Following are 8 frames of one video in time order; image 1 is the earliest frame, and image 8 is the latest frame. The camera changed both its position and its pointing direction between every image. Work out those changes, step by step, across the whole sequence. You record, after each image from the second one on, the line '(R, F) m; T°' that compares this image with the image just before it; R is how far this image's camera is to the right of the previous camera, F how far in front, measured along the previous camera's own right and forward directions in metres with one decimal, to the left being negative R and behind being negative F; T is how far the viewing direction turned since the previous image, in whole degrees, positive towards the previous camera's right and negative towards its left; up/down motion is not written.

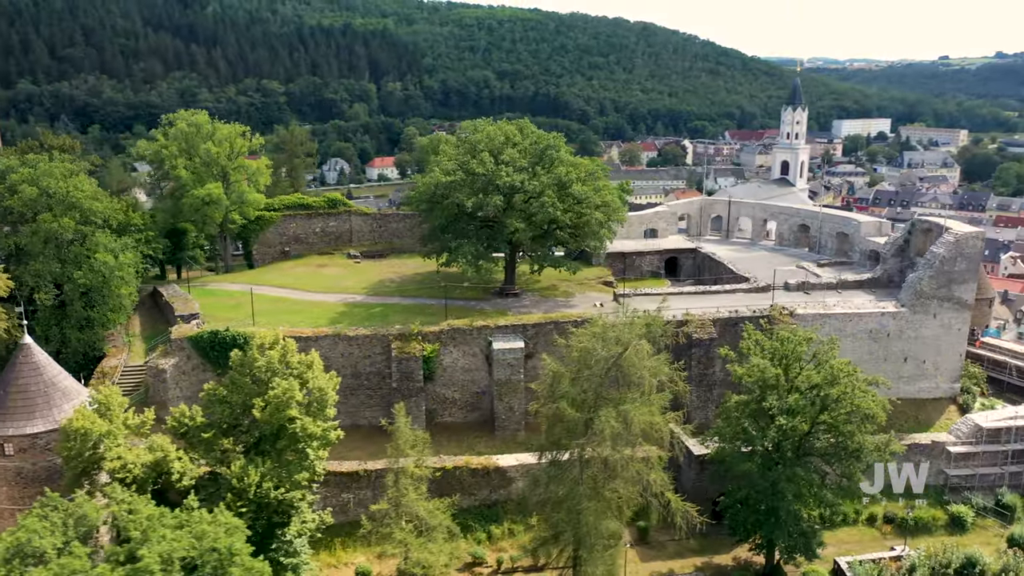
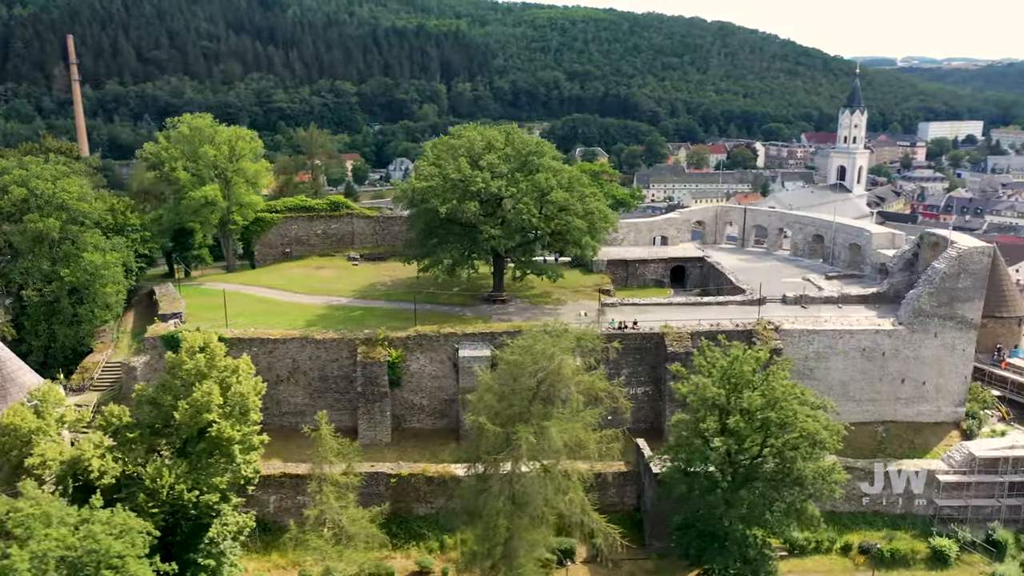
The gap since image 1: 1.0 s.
(+2.9, +0.4) m; -5°
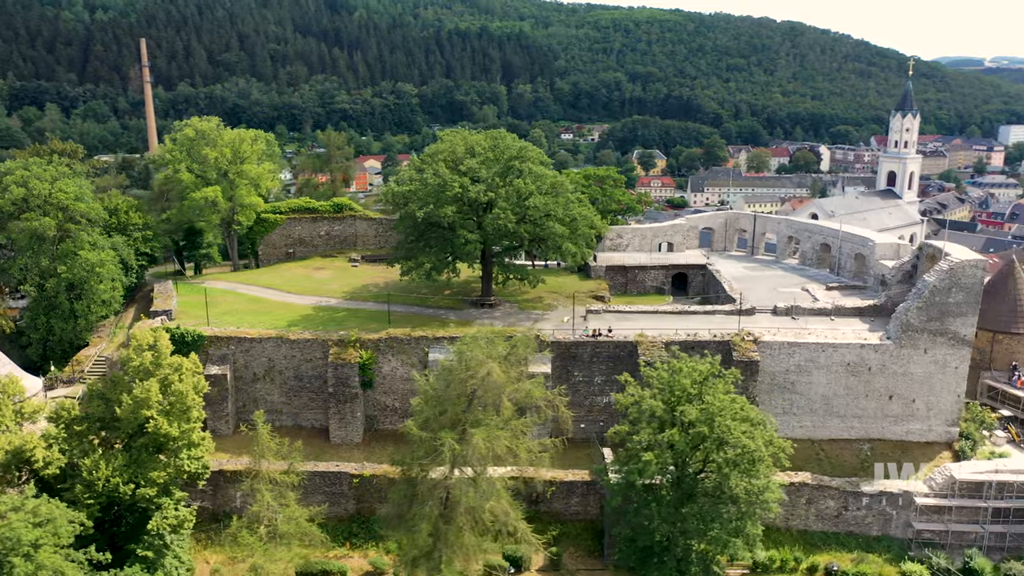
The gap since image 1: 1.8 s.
(+2.6, +0.1) m; -5°
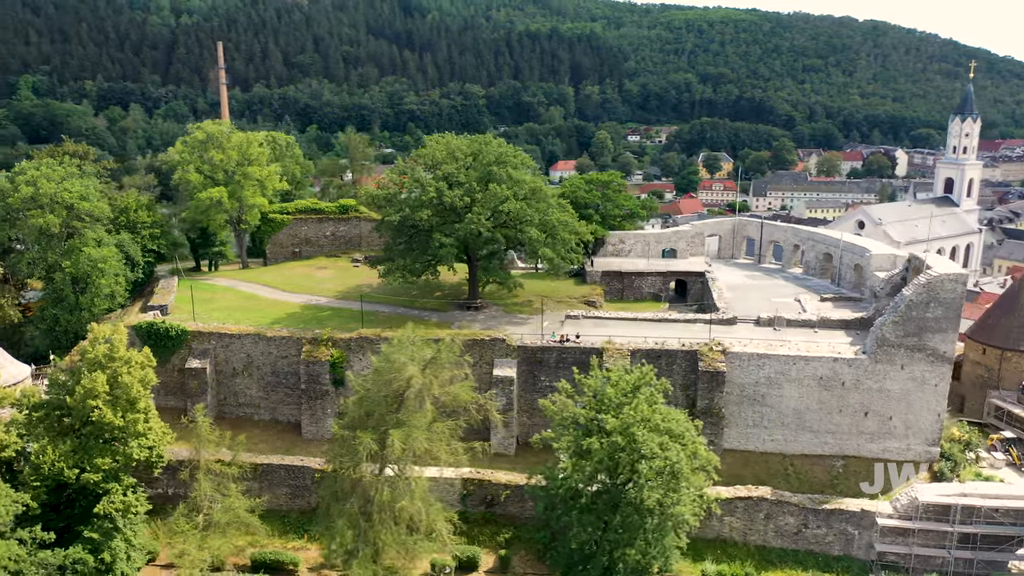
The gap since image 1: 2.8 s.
(+3.0, -0.1) m; -5°
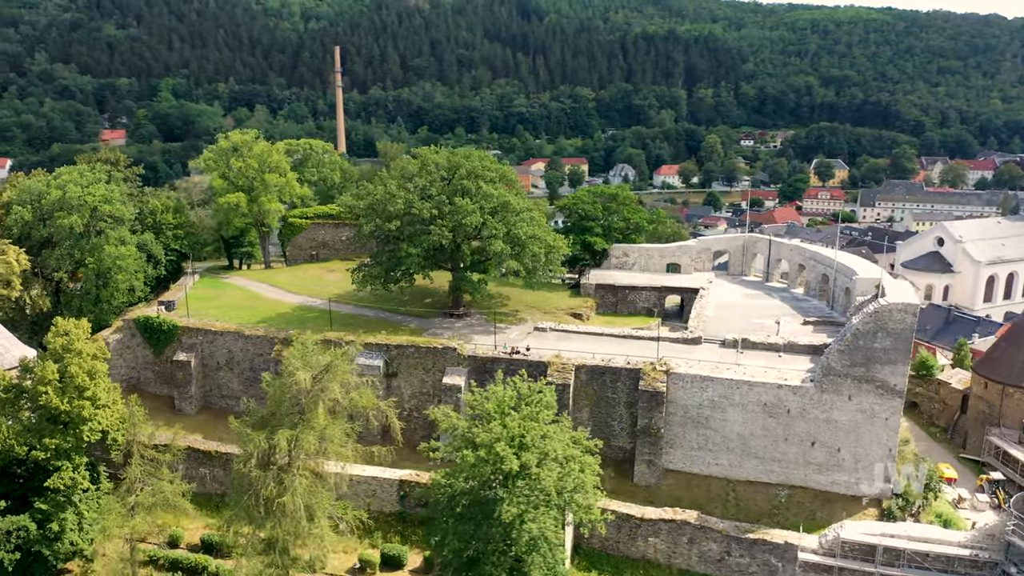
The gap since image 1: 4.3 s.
(+4.8, -0.3) m; -9°
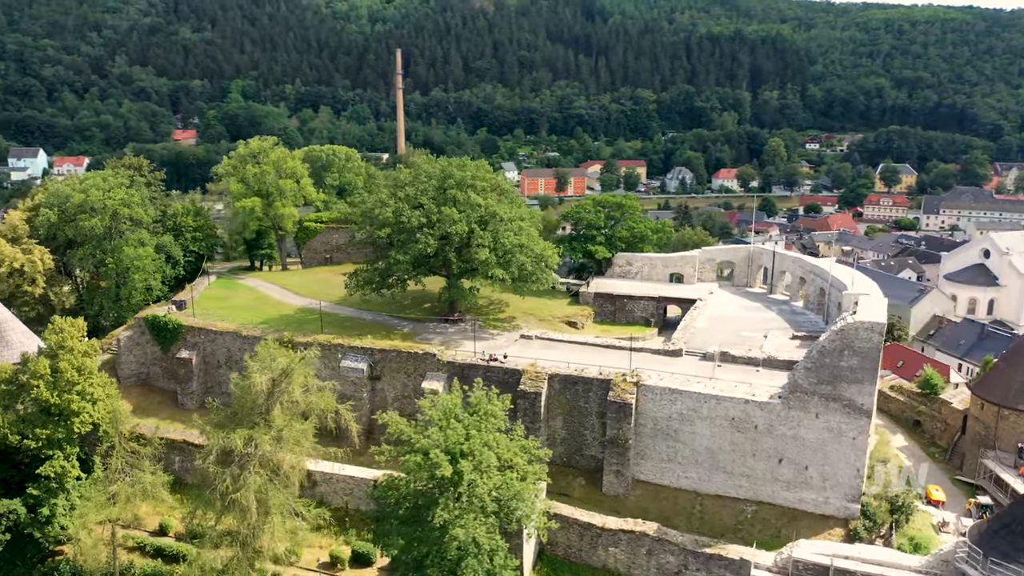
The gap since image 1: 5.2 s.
(+2.6, -0.4) m; -5°
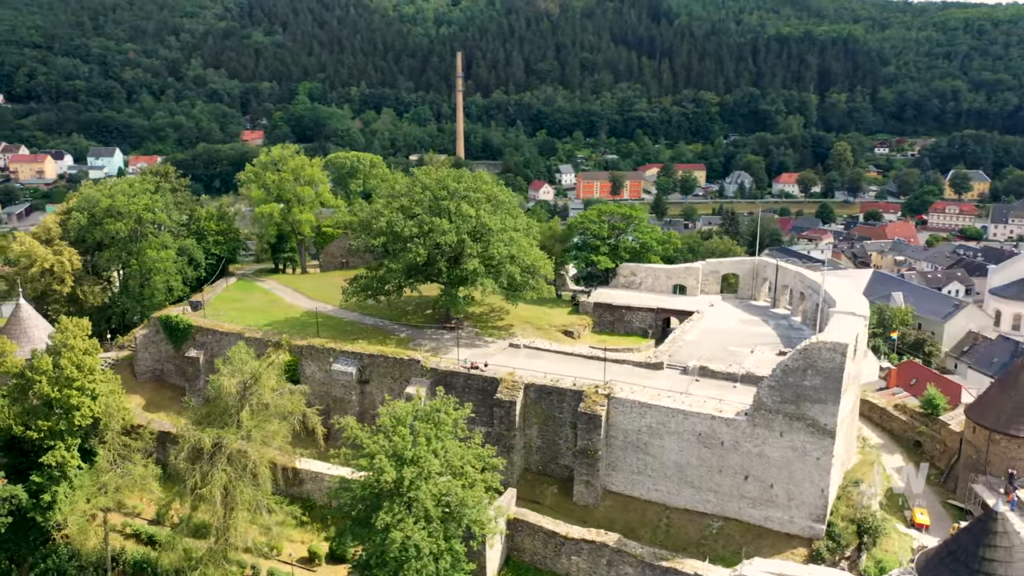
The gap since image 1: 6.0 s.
(+2.5, -0.5) m; -5°
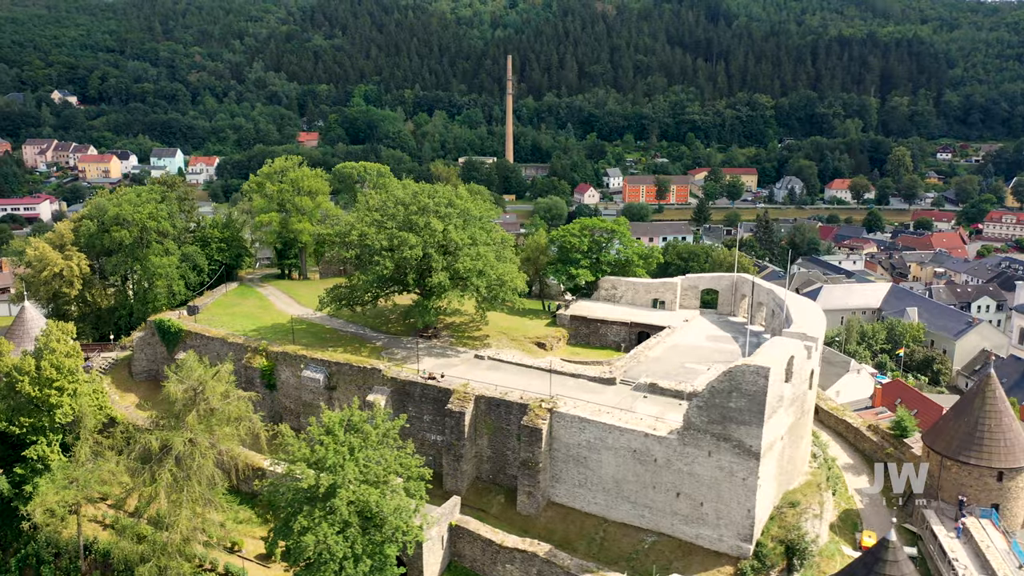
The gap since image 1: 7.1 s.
(+3.2, -0.7) m; -4°
